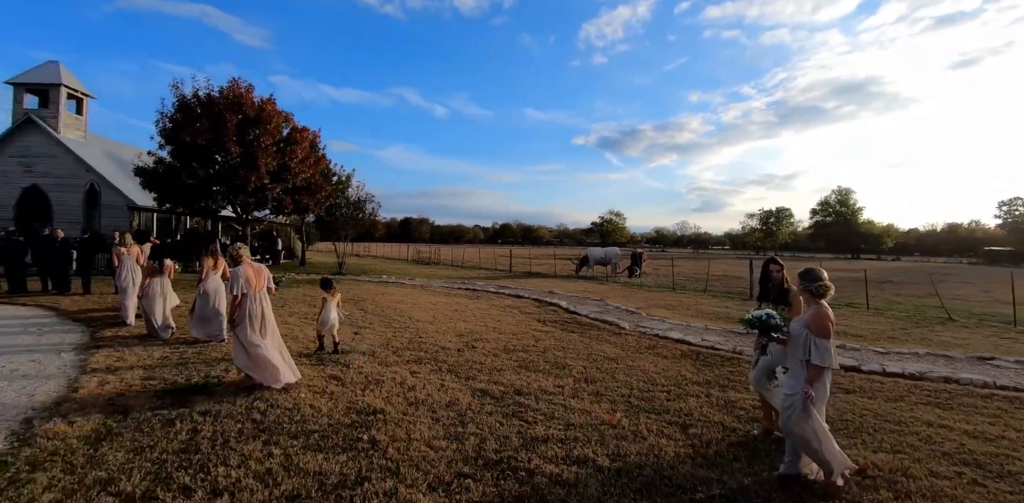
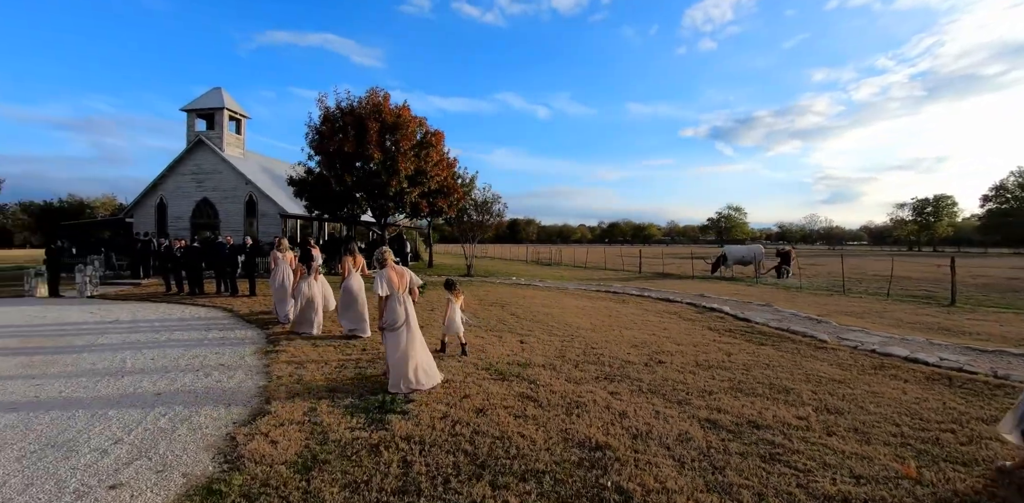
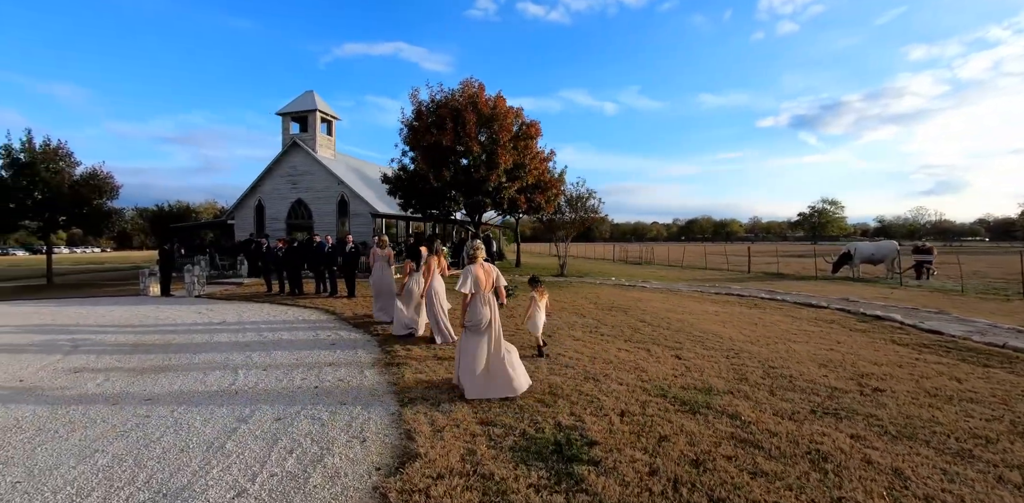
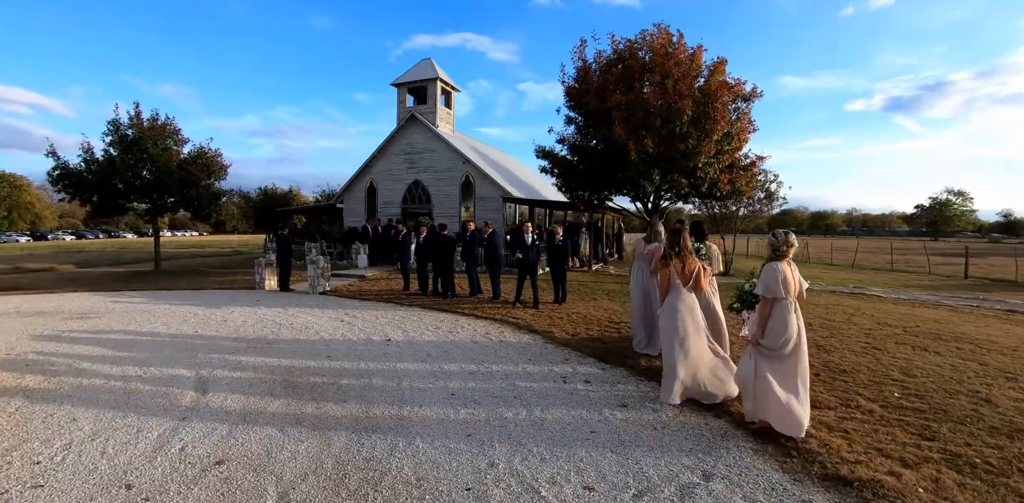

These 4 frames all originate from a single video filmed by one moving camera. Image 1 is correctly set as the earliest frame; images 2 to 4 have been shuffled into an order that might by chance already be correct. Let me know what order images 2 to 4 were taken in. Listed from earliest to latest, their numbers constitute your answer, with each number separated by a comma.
2, 3, 4
